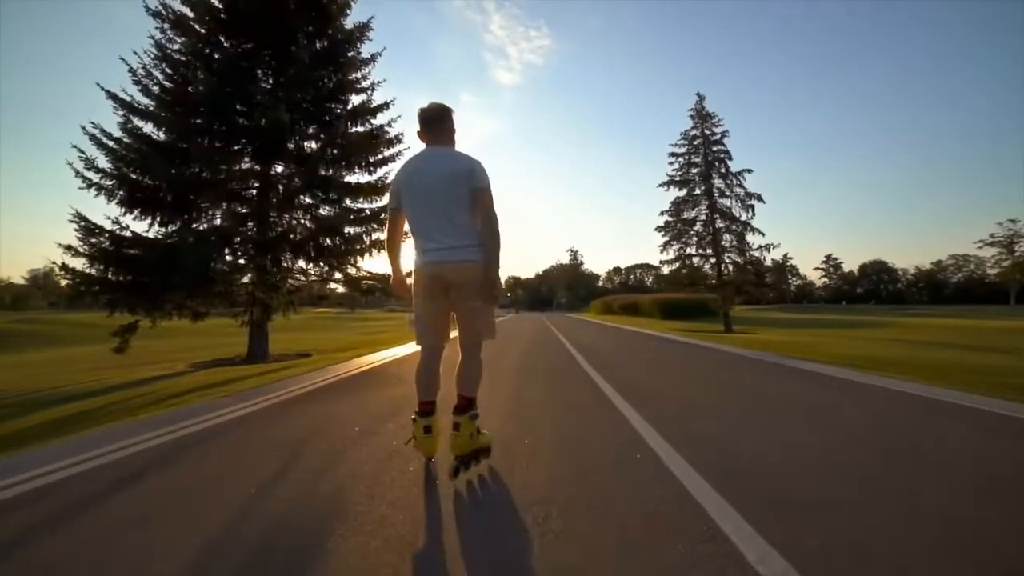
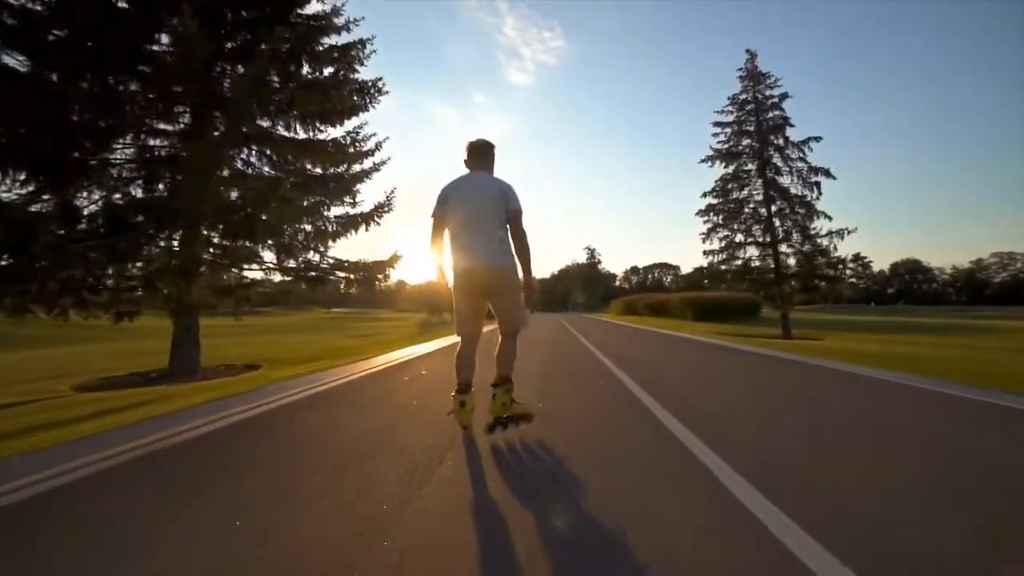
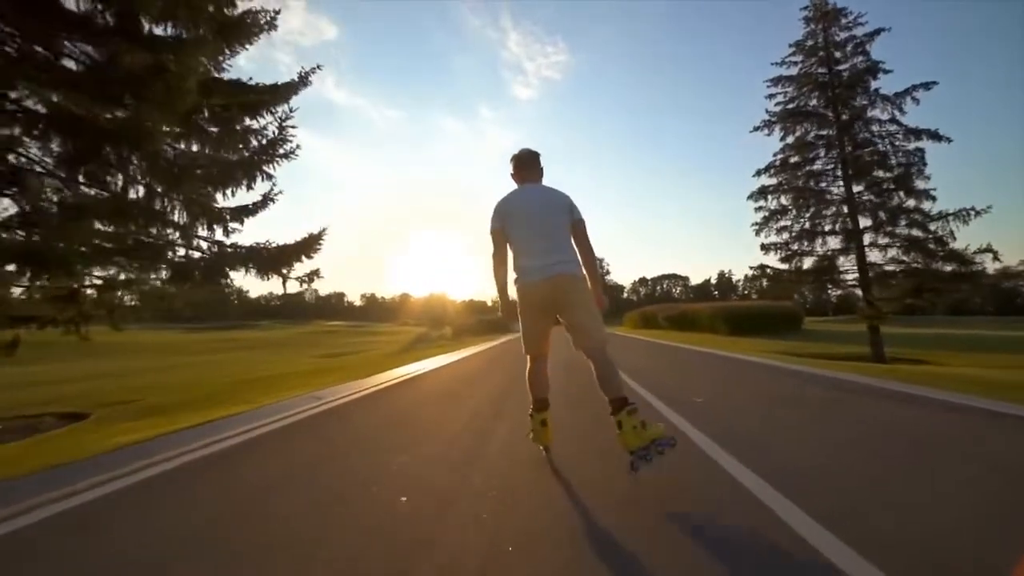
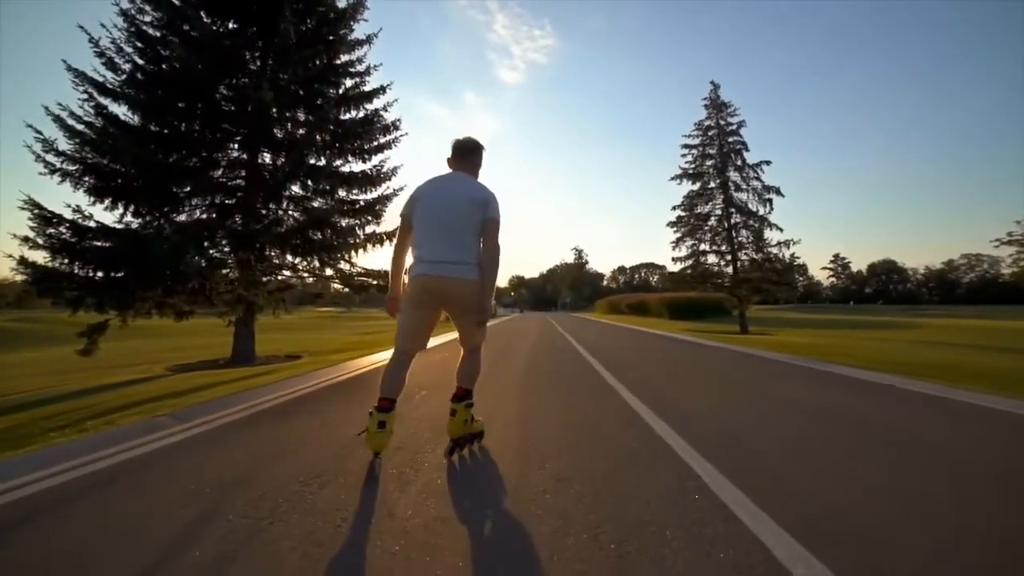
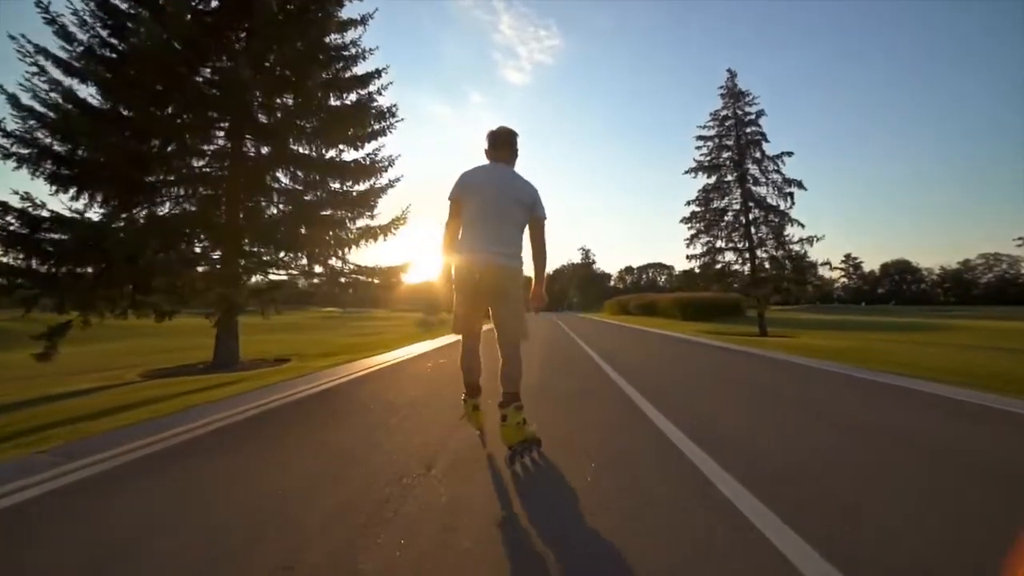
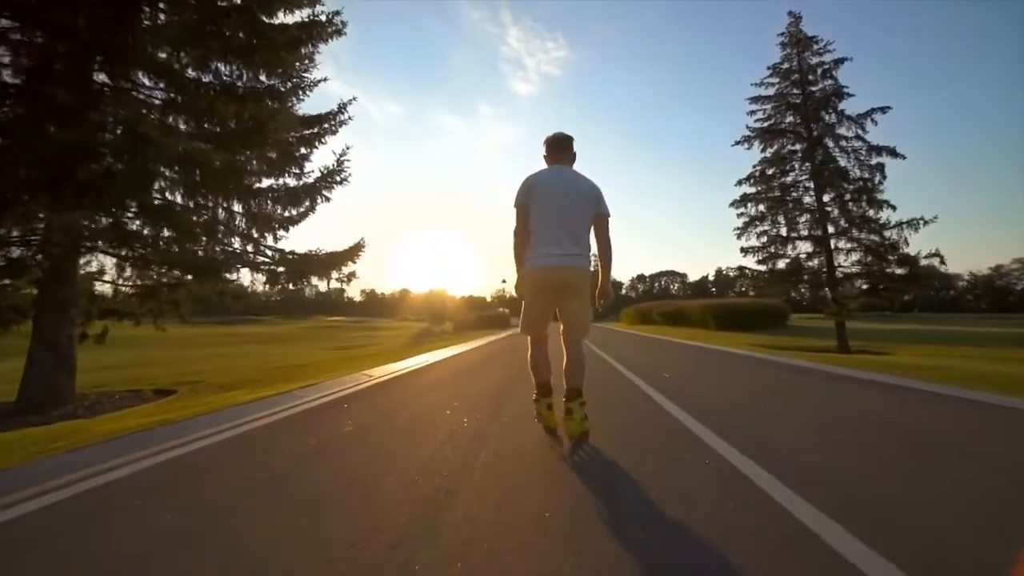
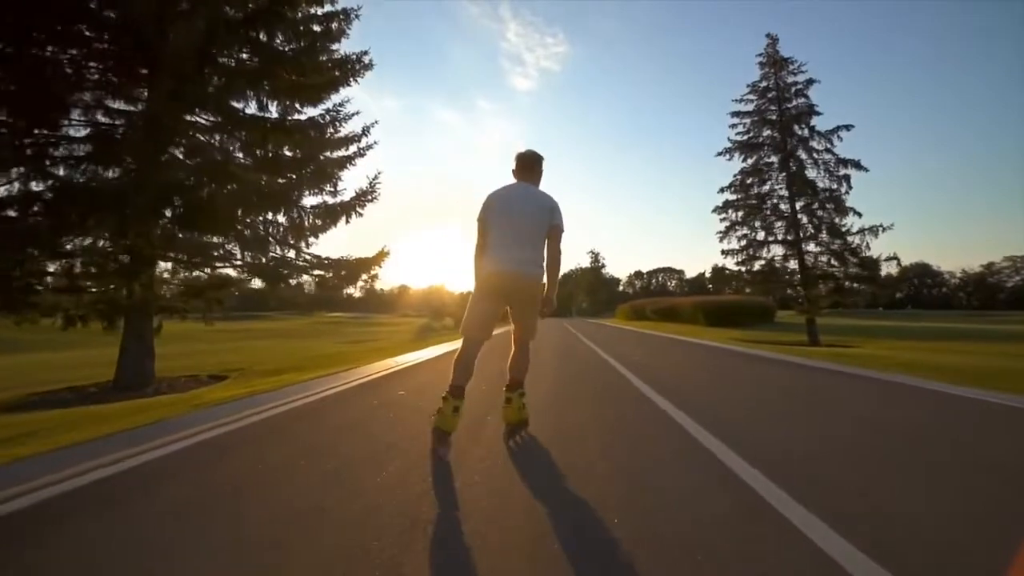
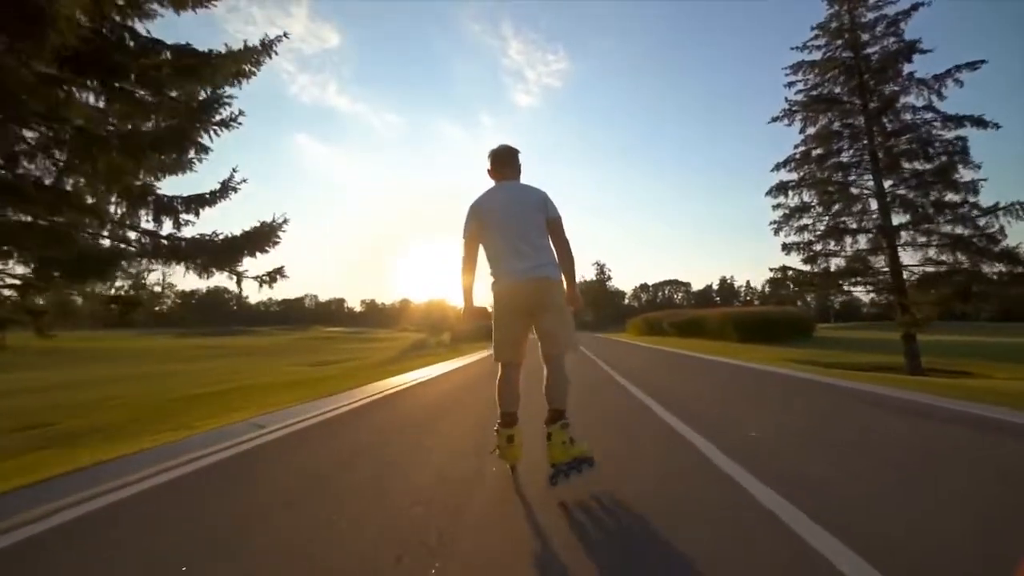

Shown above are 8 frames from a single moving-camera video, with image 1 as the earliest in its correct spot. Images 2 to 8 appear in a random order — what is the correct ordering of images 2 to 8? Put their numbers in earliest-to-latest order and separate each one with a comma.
4, 5, 2, 7, 6, 3, 8
